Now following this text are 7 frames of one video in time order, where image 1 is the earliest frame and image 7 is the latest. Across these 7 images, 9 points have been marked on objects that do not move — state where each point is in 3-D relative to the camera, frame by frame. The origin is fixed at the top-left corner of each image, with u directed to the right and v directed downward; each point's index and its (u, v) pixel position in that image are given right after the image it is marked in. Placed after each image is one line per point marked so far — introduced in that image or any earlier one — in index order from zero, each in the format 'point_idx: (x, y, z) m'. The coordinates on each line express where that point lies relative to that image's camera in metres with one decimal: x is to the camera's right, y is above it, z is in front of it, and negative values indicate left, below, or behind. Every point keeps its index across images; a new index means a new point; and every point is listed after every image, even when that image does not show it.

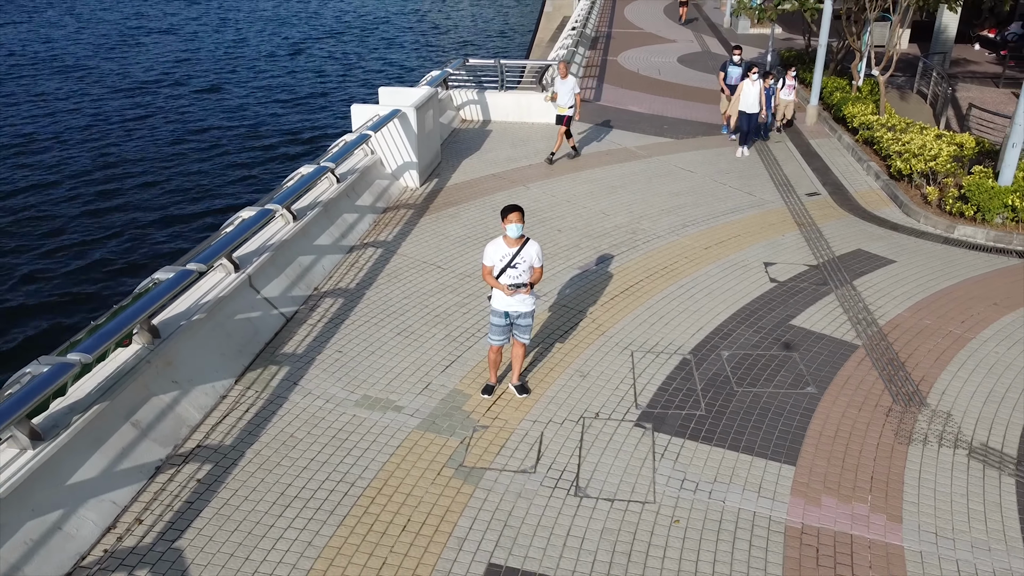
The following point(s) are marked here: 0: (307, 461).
0: (-1.4, -1.2, +5.8) m
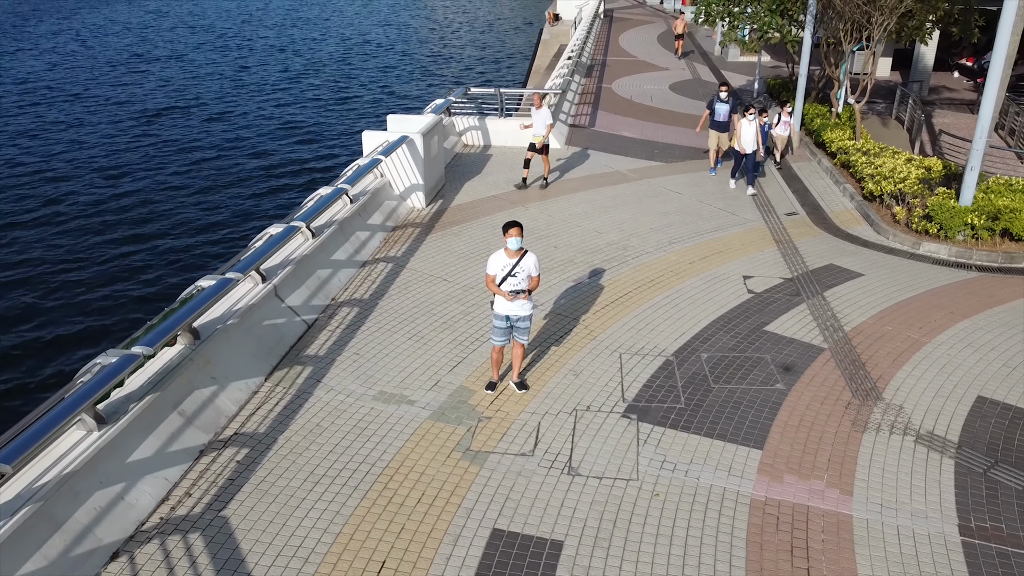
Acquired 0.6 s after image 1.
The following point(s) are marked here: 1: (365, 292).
0: (-1.4, -1.3, +6.5) m
1: (-1.7, 0.0, +9.3) m
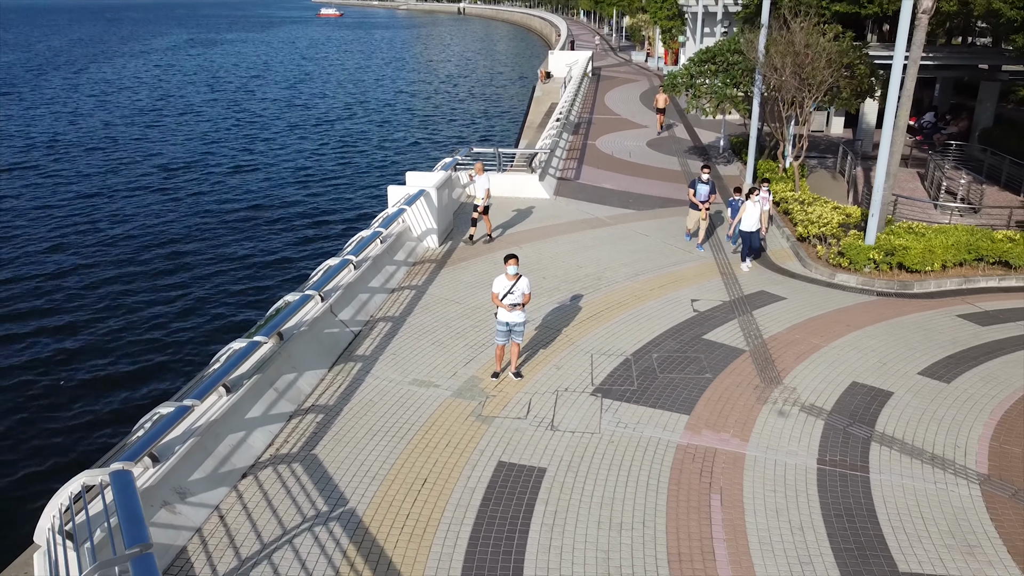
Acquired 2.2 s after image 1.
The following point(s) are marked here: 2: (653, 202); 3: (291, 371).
0: (-1.4, -1.4, +9.1) m
1: (-1.7, -0.3, +12.0) m
2: (+3.2, +2.0, +18.5) m
3: (-2.6, -1.0, +9.4) m
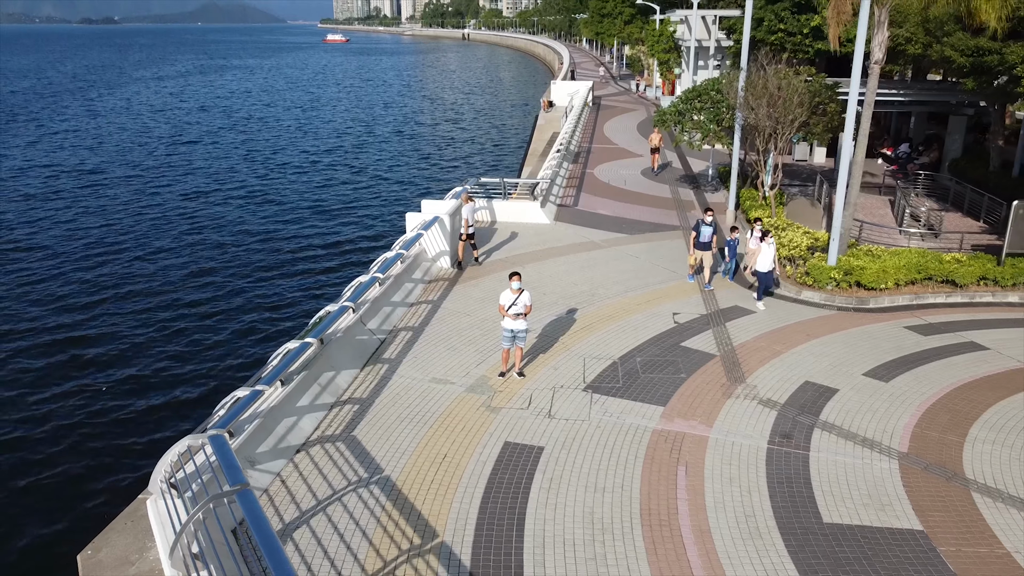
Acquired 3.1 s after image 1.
0: (-1.4, -1.6, +10.9) m
1: (-1.7, -0.6, +13.8) m
2: (+3.3, +1.6, +20.3) m
3: (-2.5, -1.1, +11.2) m
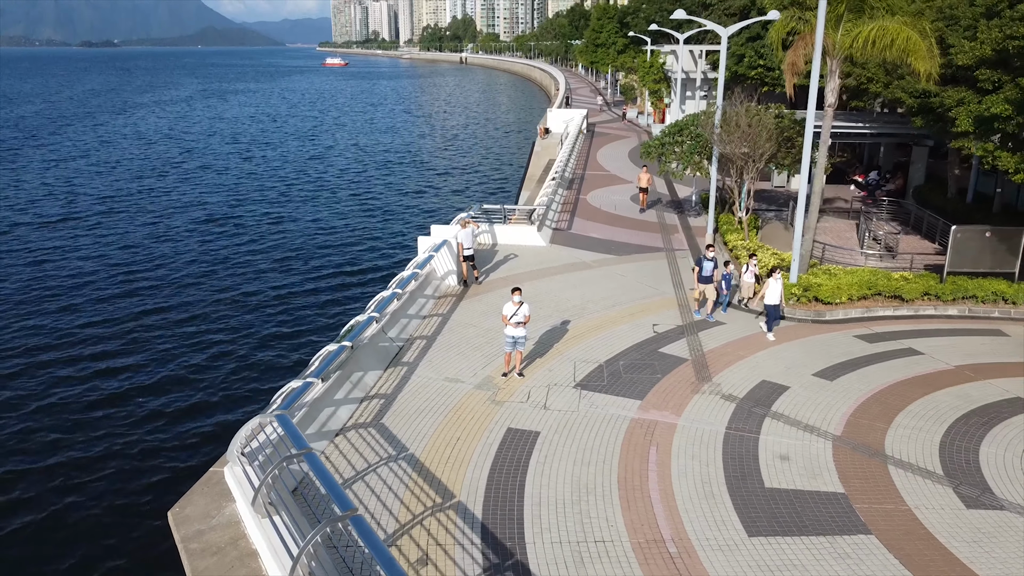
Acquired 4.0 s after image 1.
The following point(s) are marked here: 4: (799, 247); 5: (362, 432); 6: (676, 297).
0: (-1.4, -1.8, +12.9) m
1: (-1.6, -0.9, +15.8) m
2: (+3.3, +1.1, +22.5) m
3: (-2.5, -1.3, +13.2) m
4: (+6.2, +0.9, +17.4) m
5: (-2.2, -2.1, +11.8) m
6: (+3.7, -0.2, +18.2) m
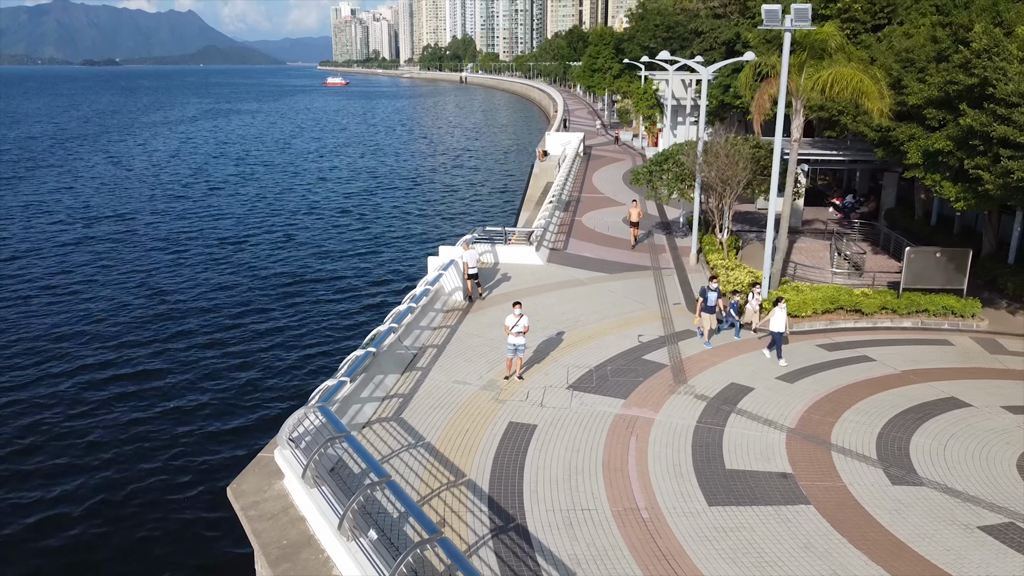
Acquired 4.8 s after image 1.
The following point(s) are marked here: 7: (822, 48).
0: (-1.3, -2.0, +14.9) m
1: (-1.6, -1.2, +17.8) m
2: (+3.3, +0.6, +24.5) m
3: (-2.5, -1.6, +15.2) m
4: (+6.3, +0.5, +19.5) m
5: (-2.2, -2.3, +13.8) m
6: (+3.7, -0.6, +20.3) m
7: (+7.3, +5.7, +19.0) m
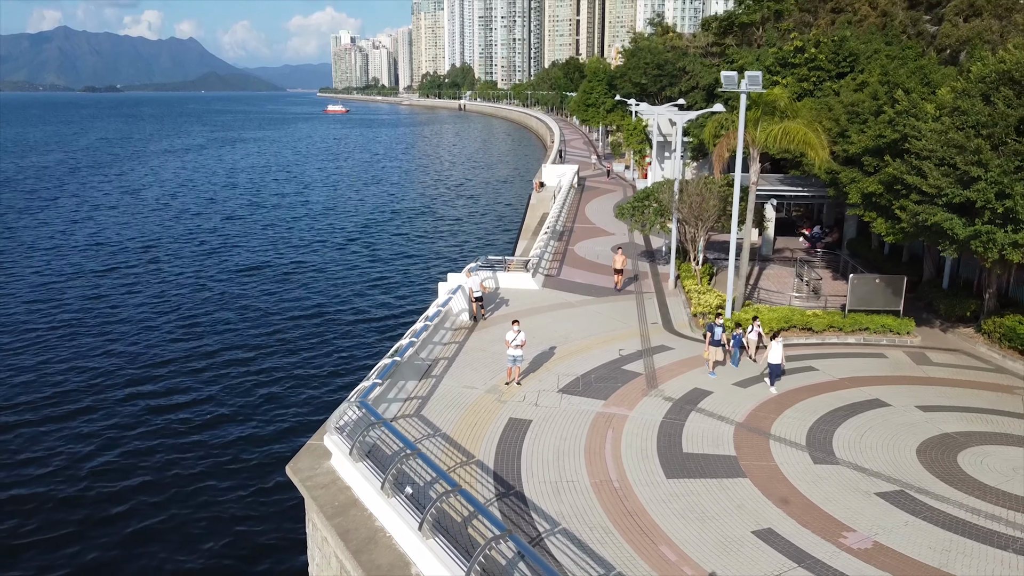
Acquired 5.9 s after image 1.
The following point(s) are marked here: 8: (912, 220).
0: (-1.3, -2.5, +18.0) m
1: (-1.6, -1.7, +21.0) m
2: (+3.3, -0.1, +27.7) m
3: (-2.5, -2.1, +18.3) m
4: (+6.2, -0.1, +22.6) m
5: (-2.2, -2.8, +16.9) m
6: (+3.7, -1.2, +23.4) m
7: (+7.3, +5.1, +22.3) m
8: (+9.3, +1.6, +18.6) m
